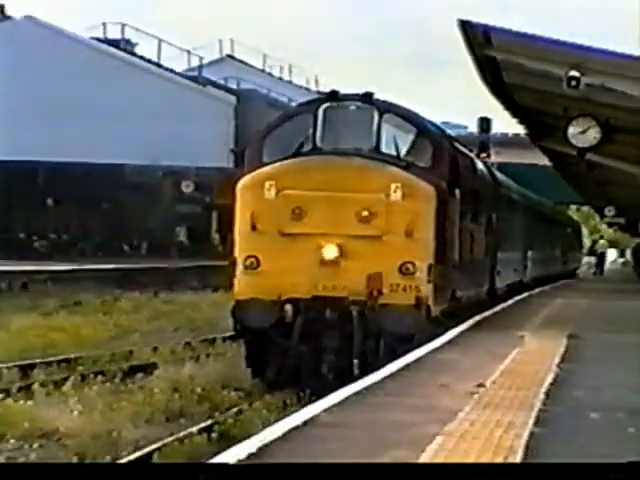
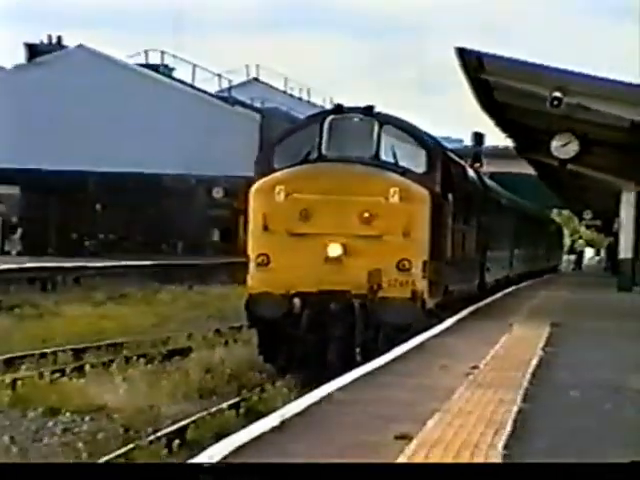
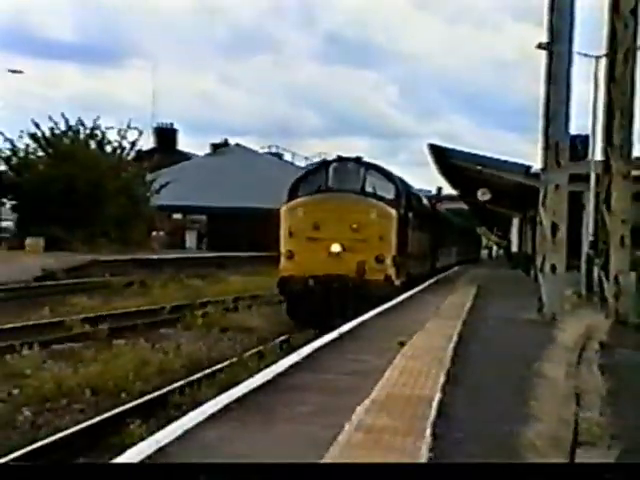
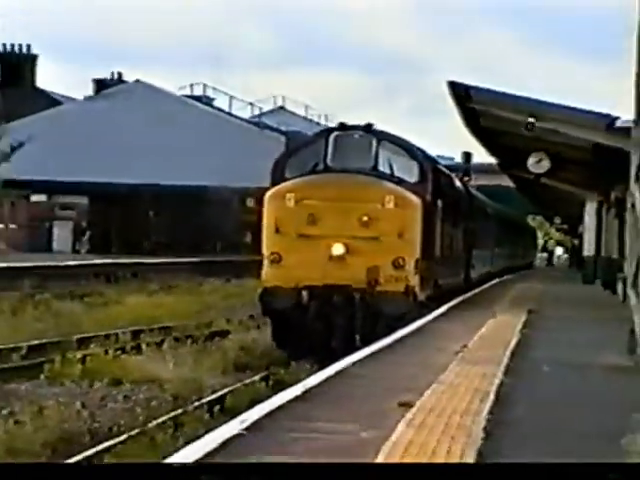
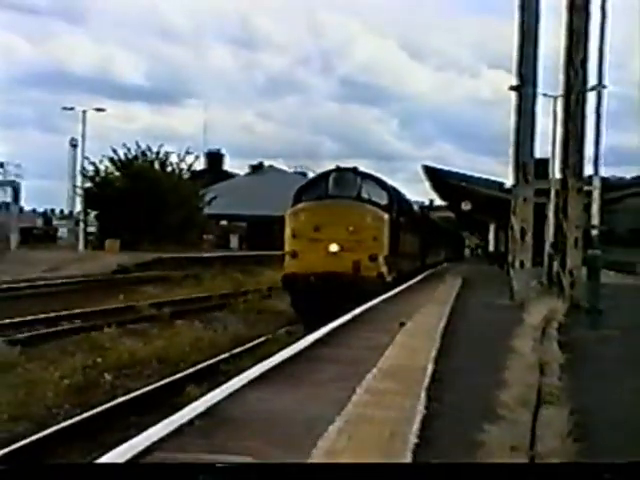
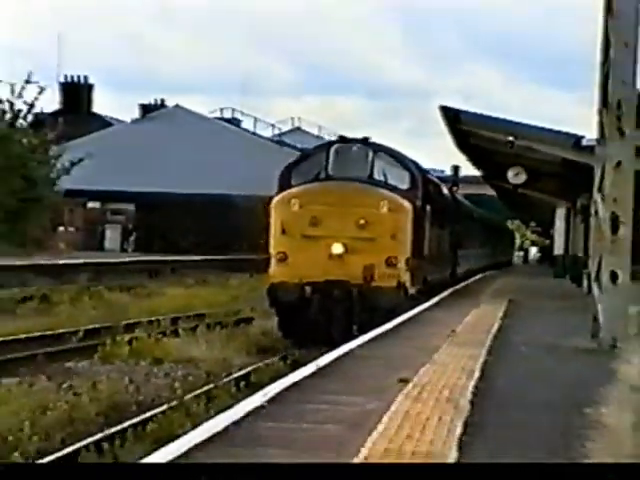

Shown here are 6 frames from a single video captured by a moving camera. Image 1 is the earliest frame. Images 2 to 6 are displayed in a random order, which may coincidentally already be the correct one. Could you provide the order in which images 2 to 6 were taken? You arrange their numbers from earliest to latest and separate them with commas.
2, 4, 6, 3, 5
